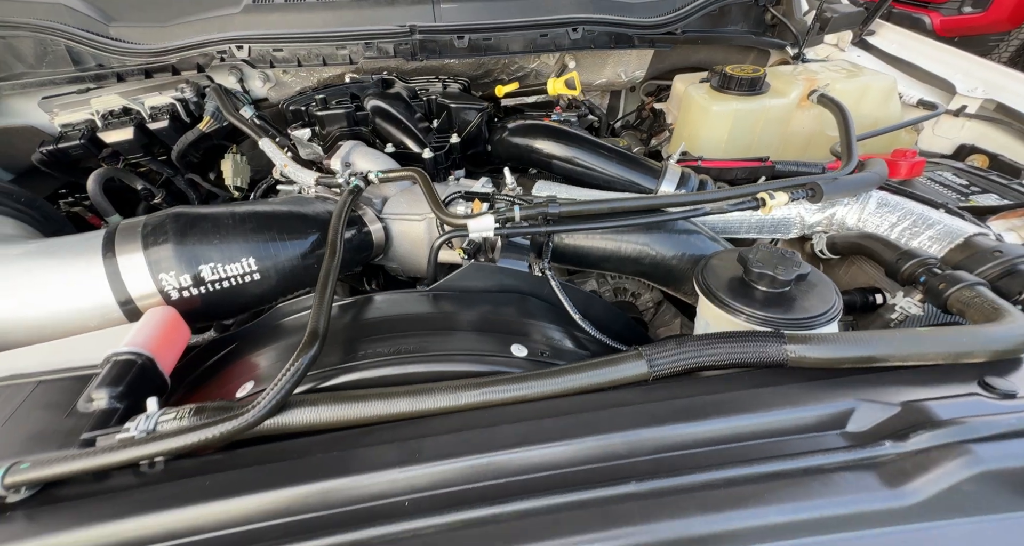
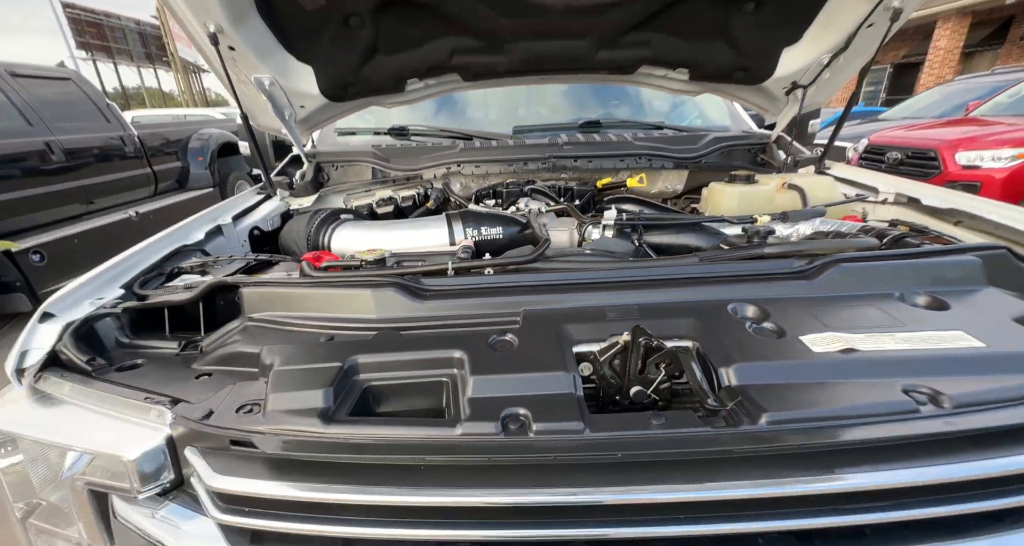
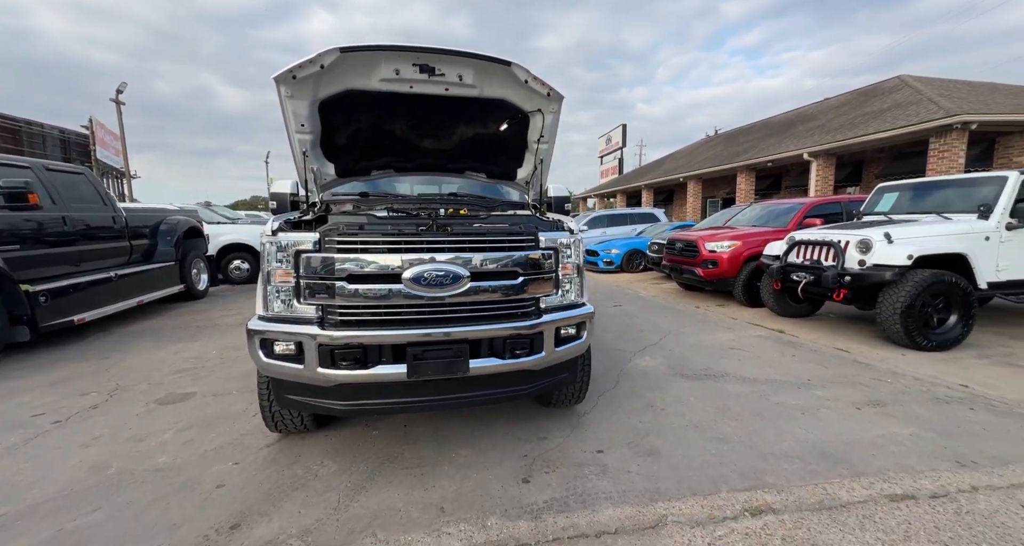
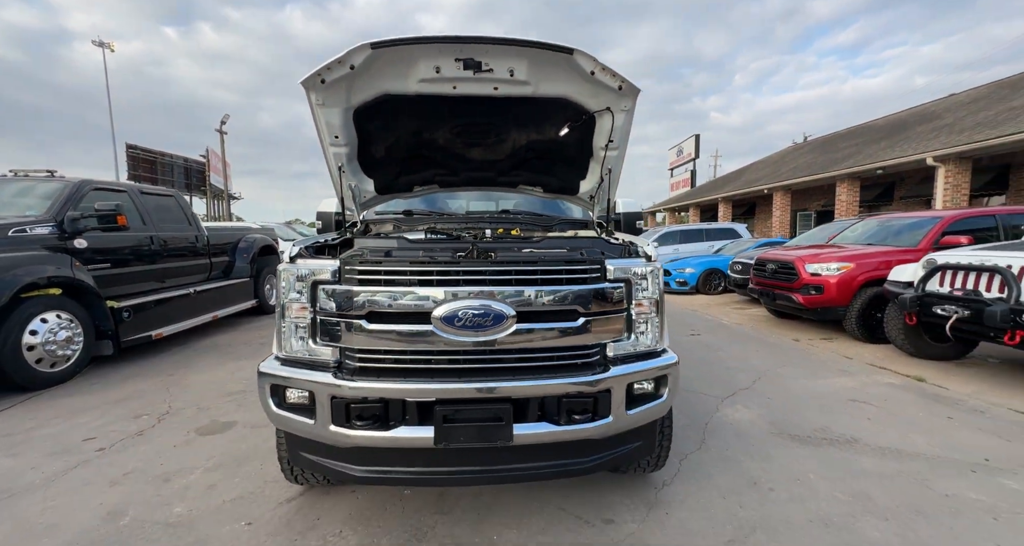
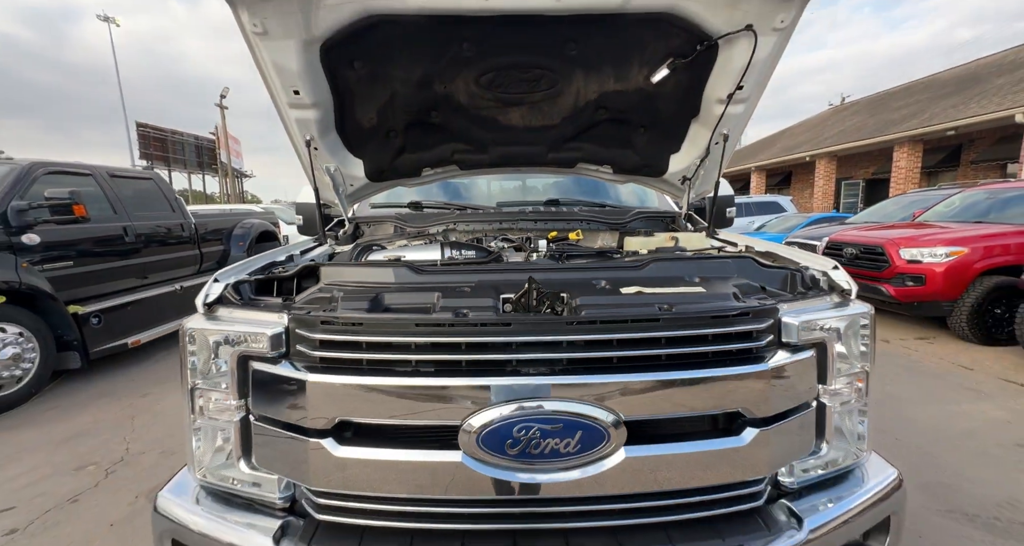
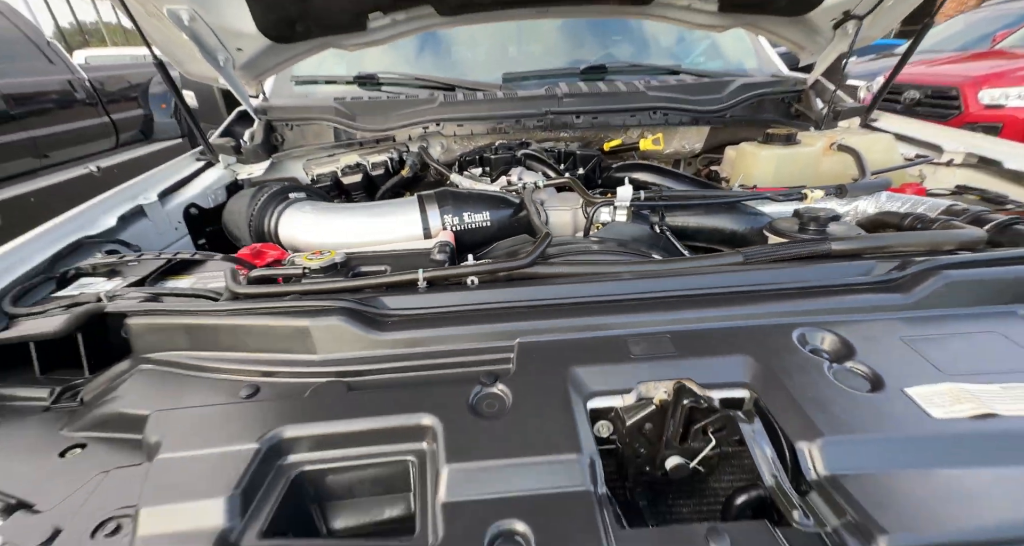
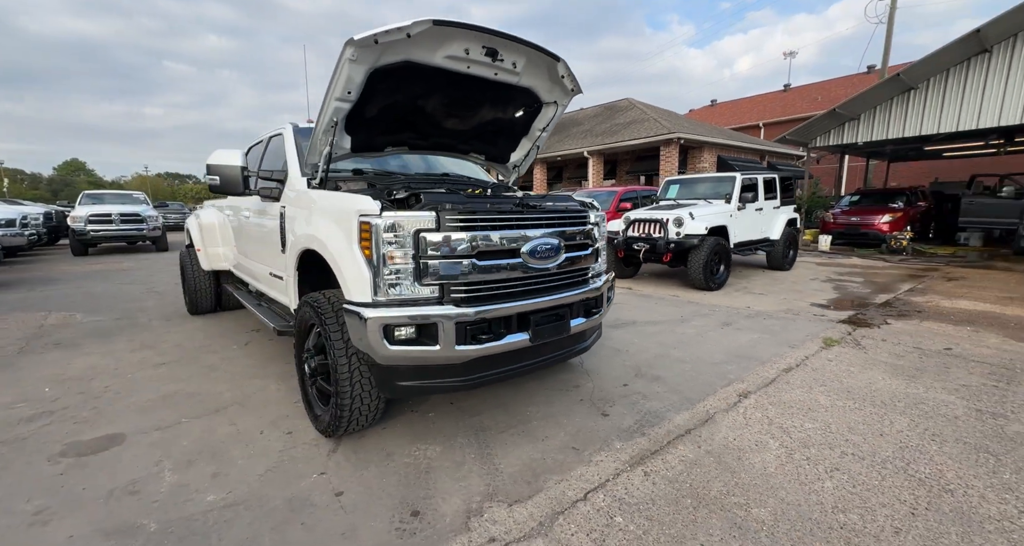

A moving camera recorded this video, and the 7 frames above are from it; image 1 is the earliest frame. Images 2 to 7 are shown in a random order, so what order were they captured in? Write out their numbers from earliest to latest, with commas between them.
6, 2, 5, 4, 3, 7
